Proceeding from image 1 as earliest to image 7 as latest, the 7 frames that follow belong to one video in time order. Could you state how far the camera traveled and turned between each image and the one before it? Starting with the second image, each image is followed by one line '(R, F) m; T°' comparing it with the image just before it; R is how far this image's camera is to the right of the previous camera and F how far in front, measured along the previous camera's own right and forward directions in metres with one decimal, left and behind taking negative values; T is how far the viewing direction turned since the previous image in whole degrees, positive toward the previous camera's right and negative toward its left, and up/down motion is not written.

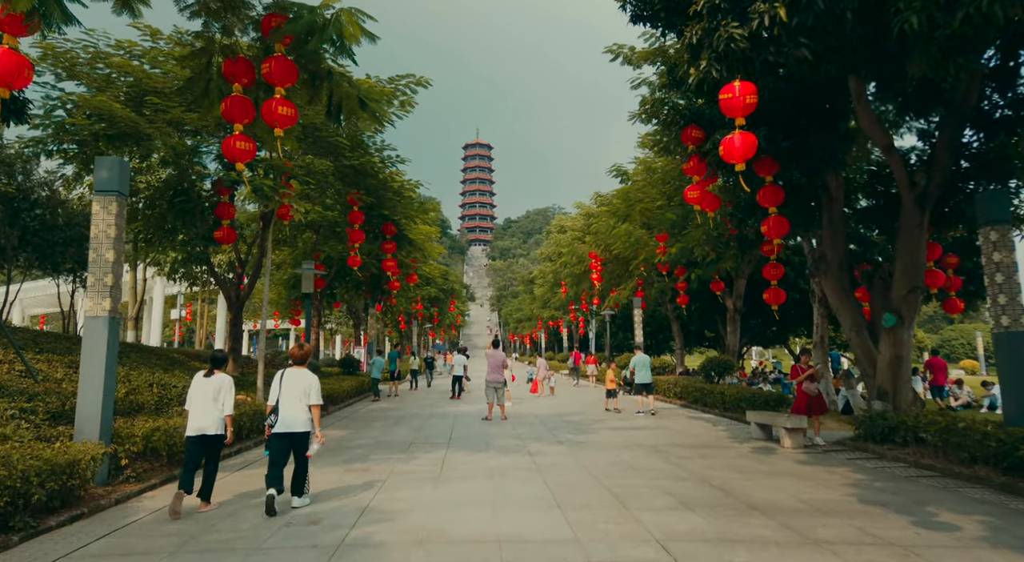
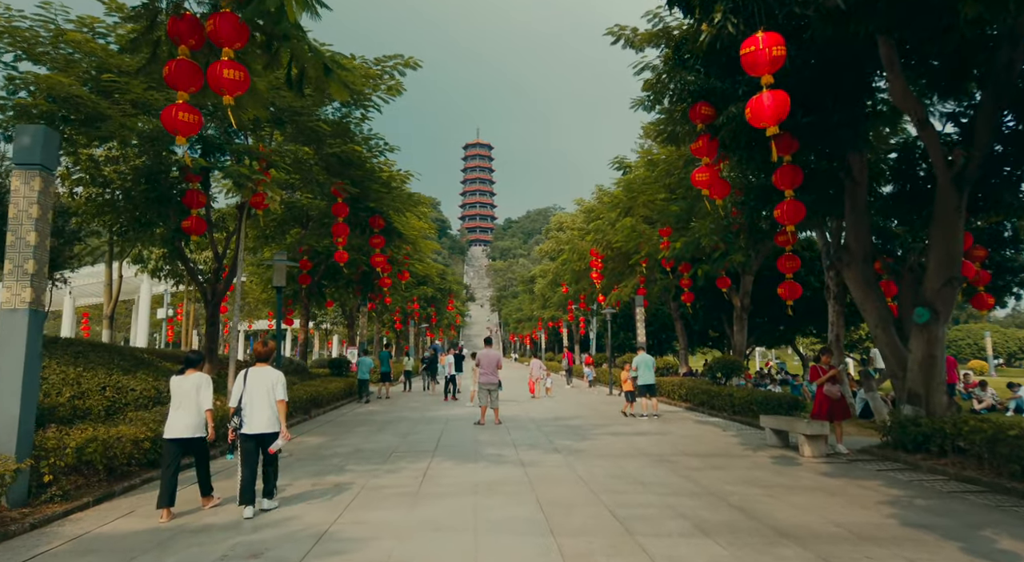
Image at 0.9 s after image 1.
(+0.1, +0.9) m; 0°
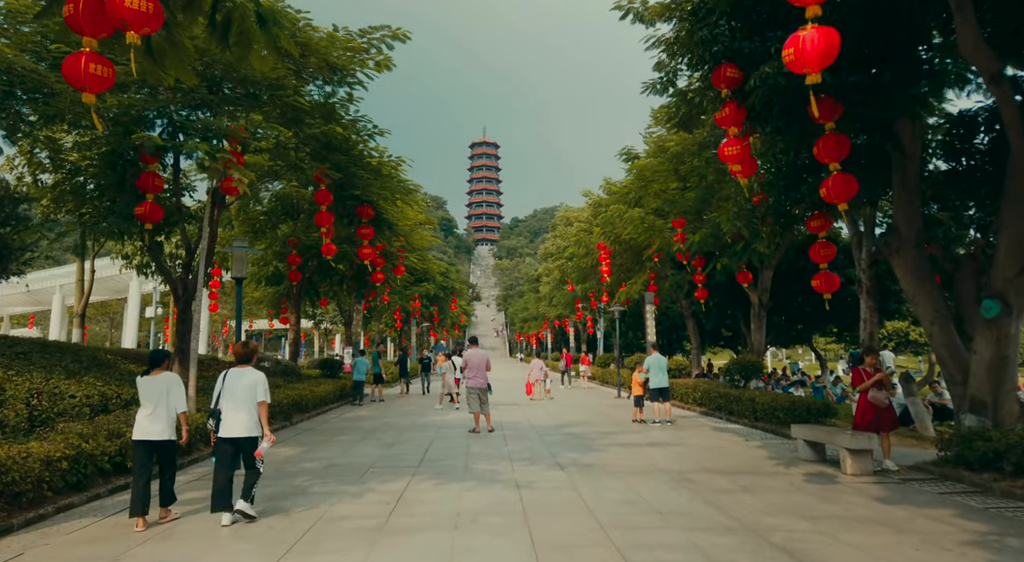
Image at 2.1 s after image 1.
(+0.2, +1.2) m; -1°
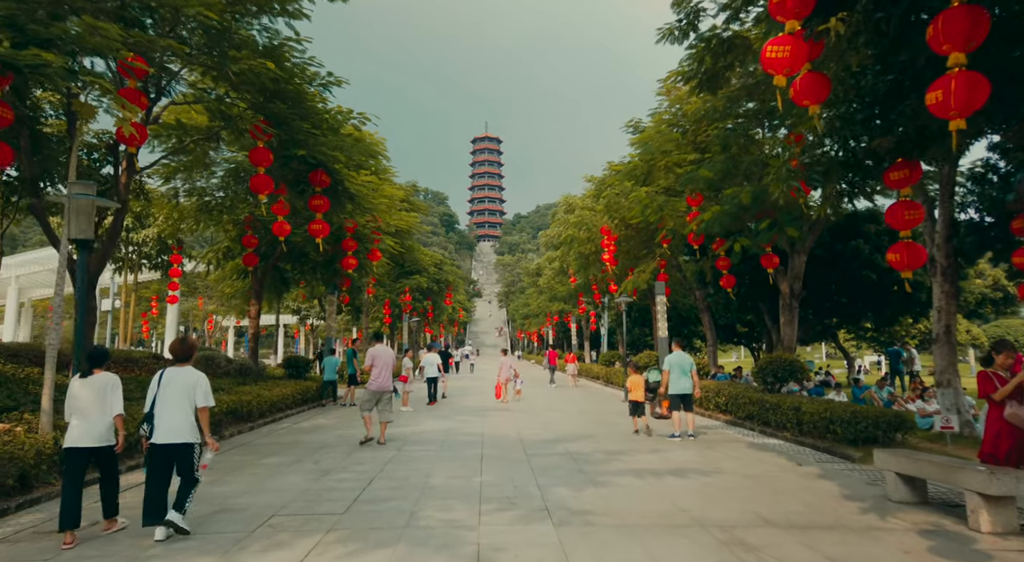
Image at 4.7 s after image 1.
(+0.3, +2.4) m; 0°
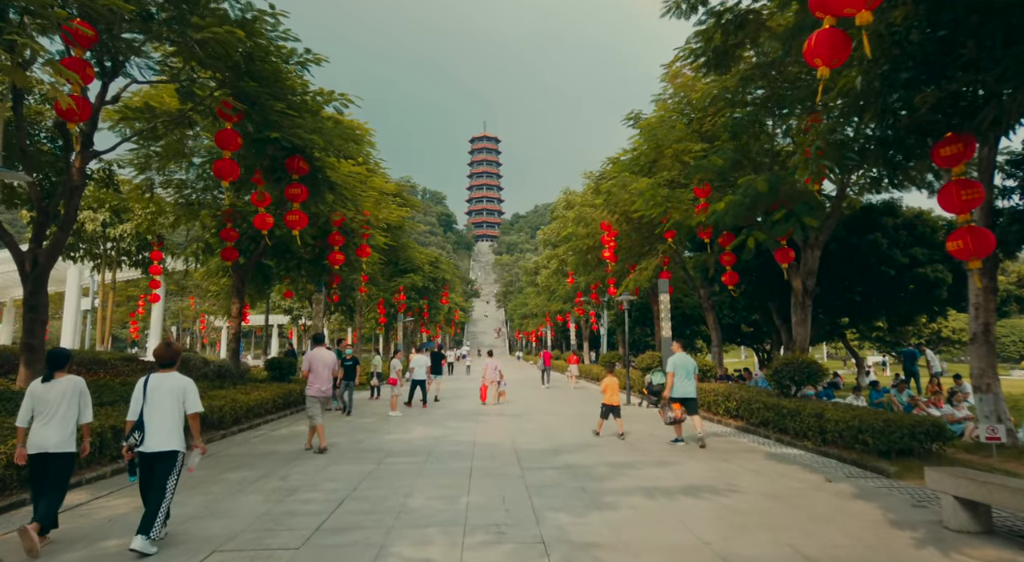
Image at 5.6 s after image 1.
(+0.1, +0.9) m; 0°
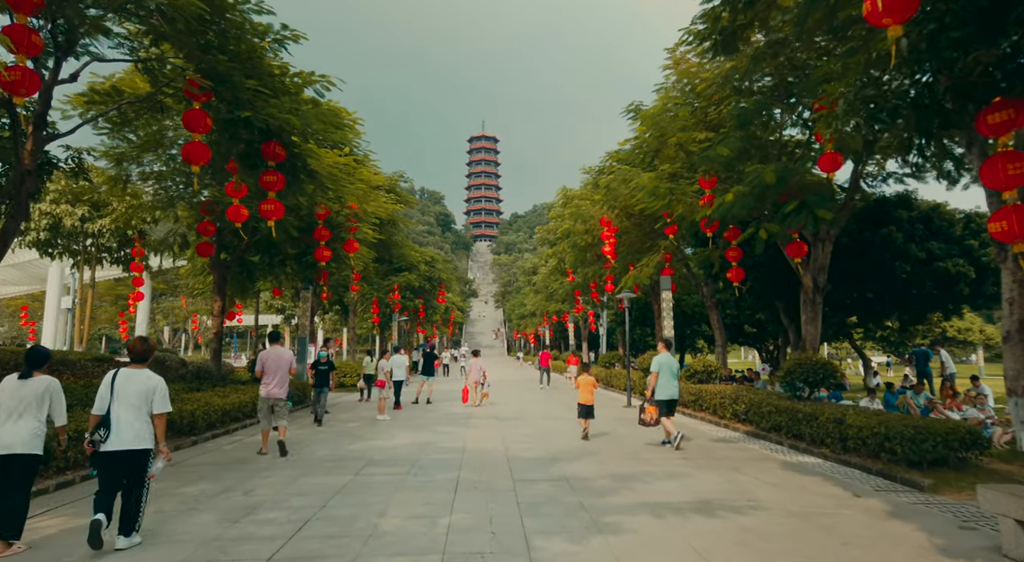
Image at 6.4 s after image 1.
(+0.1, +0.7) m; 0°
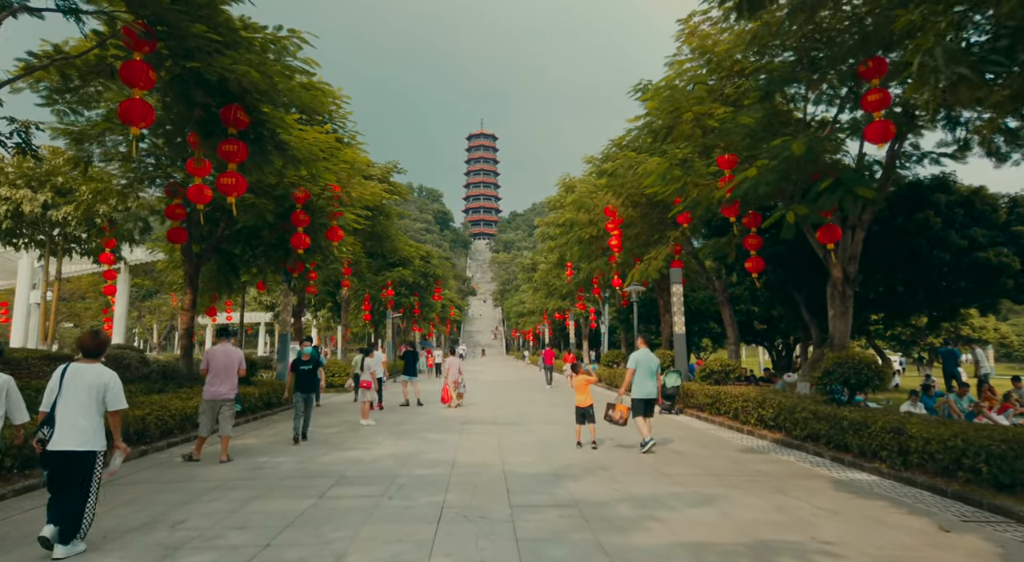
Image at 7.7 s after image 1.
(0.0, +1.3) m; 0°
